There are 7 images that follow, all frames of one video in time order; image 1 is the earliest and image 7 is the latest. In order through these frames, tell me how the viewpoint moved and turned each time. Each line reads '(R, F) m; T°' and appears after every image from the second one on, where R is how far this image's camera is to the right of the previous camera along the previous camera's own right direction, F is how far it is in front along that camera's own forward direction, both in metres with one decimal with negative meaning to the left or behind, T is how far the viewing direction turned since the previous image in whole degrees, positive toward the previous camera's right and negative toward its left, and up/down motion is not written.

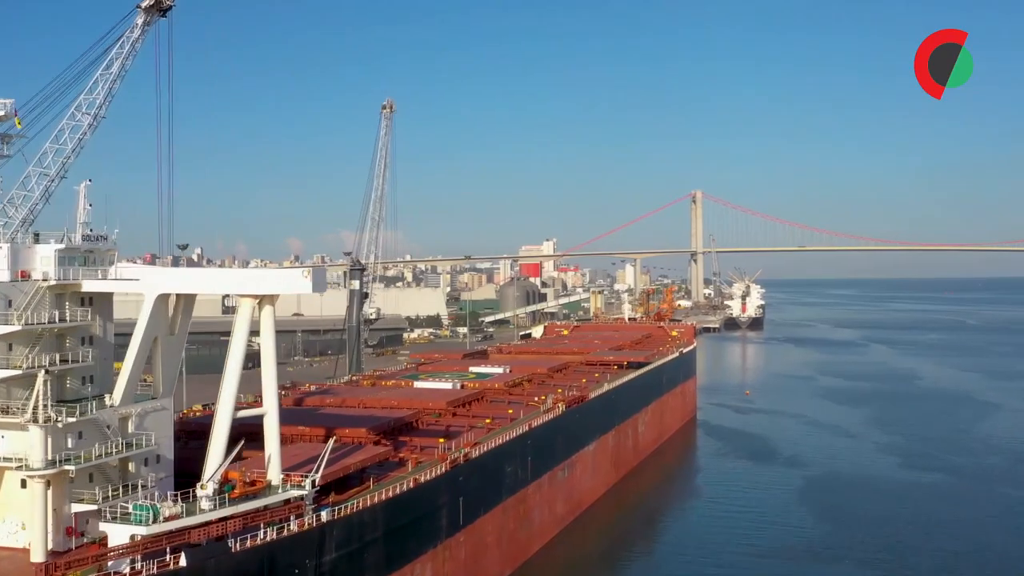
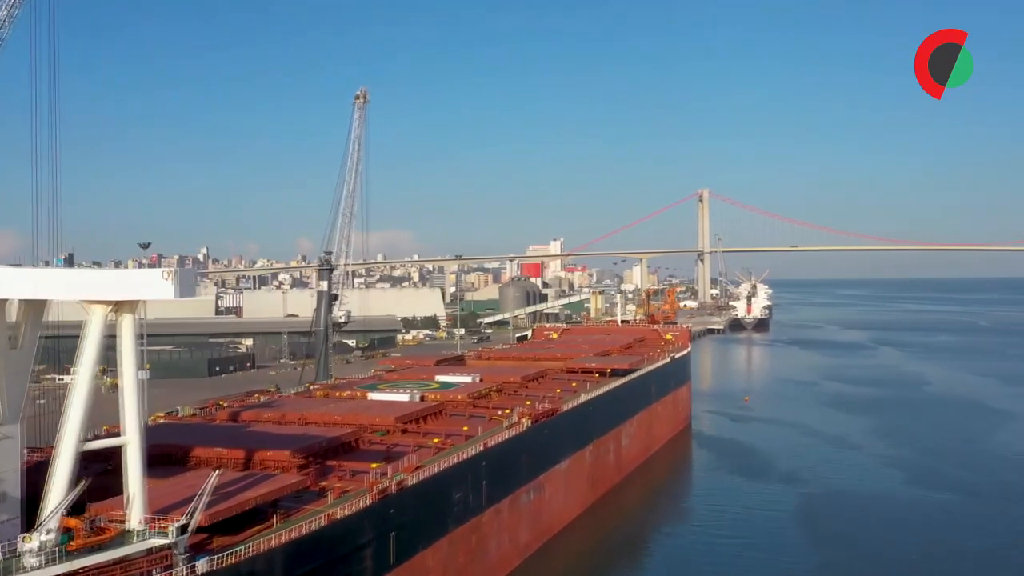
(+0.8, +1.3) m; -1°
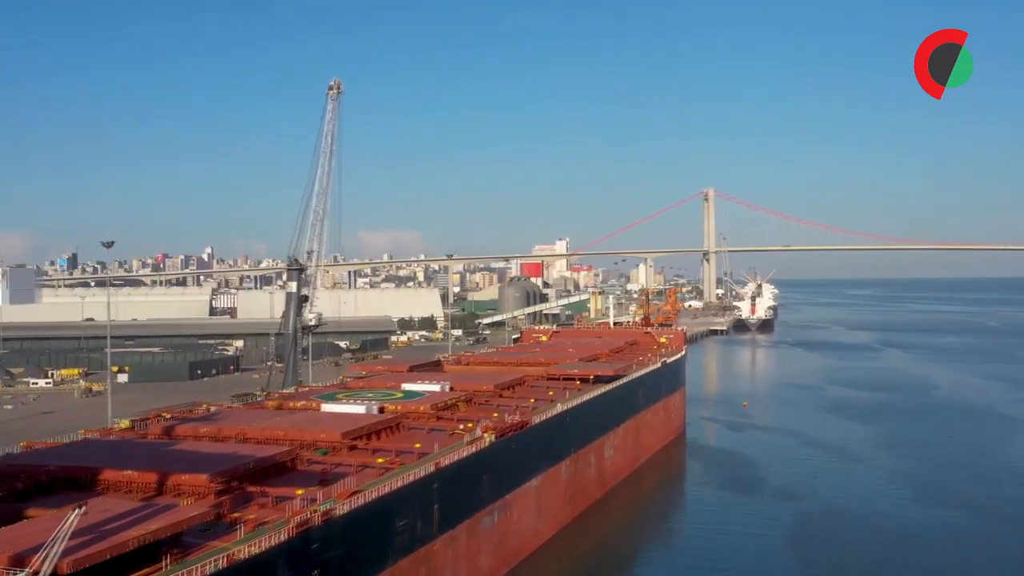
(+0.6, +1.1) m; -1°
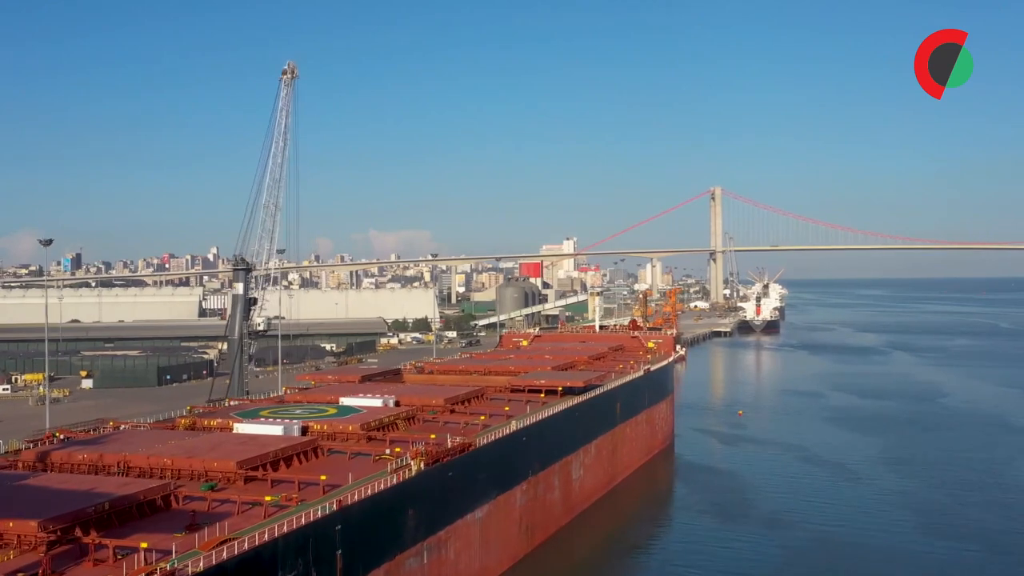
(+0.9, +1.6) m; -1°
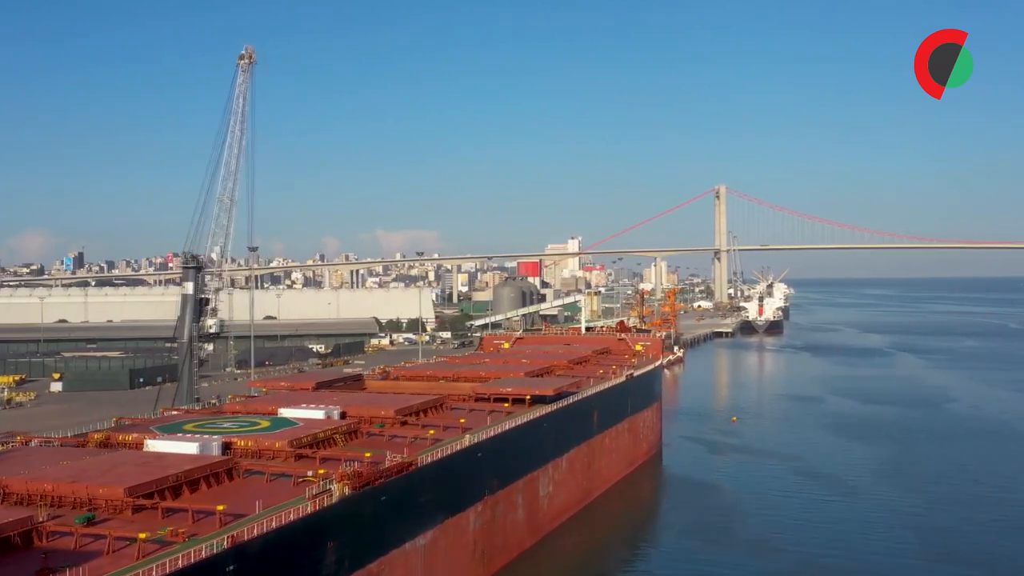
(+0.7, +1.2) m; 0°
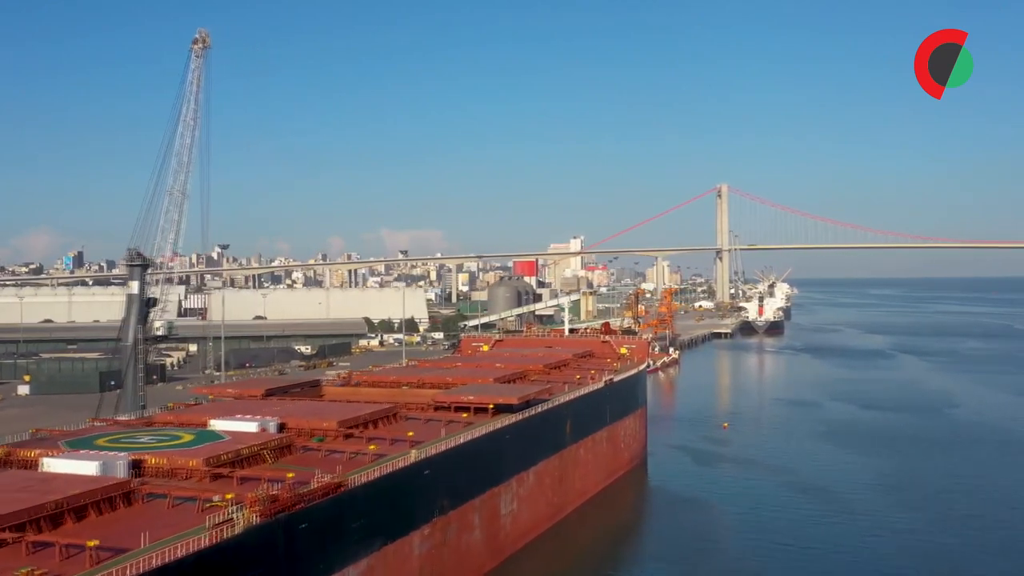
(+0.7, +1.1) m; 0°
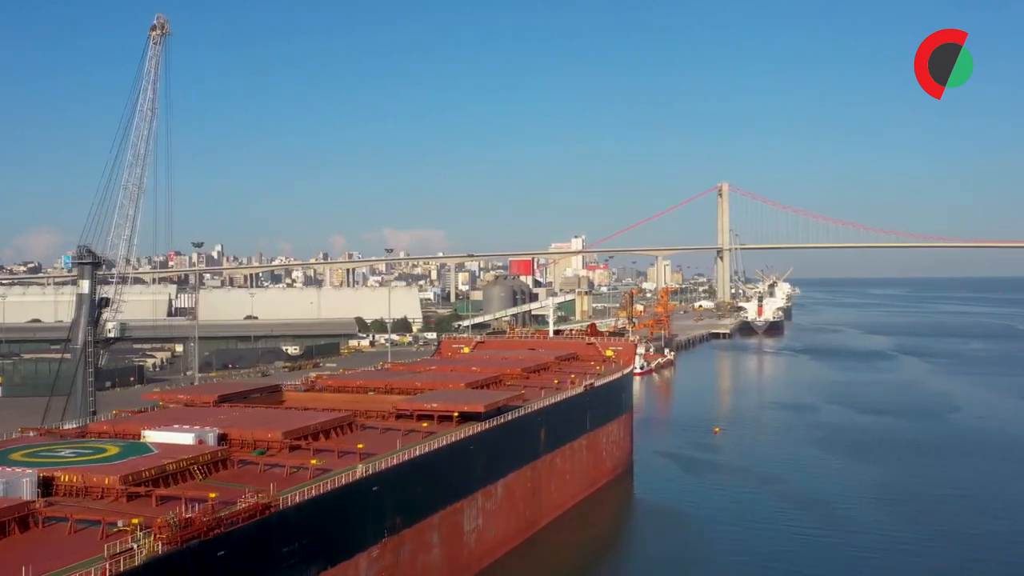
(+0.5, +0.8) m; 0°
